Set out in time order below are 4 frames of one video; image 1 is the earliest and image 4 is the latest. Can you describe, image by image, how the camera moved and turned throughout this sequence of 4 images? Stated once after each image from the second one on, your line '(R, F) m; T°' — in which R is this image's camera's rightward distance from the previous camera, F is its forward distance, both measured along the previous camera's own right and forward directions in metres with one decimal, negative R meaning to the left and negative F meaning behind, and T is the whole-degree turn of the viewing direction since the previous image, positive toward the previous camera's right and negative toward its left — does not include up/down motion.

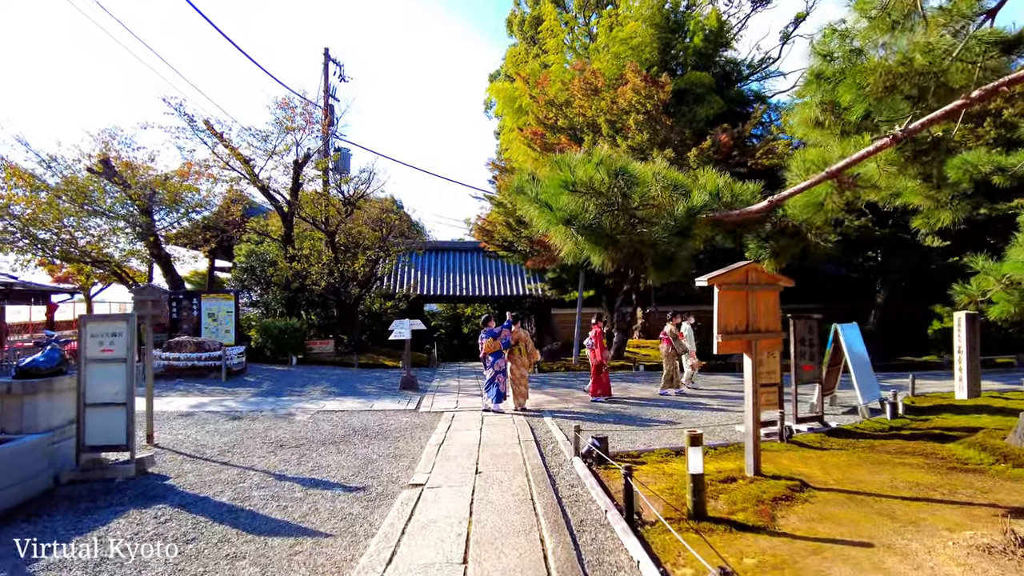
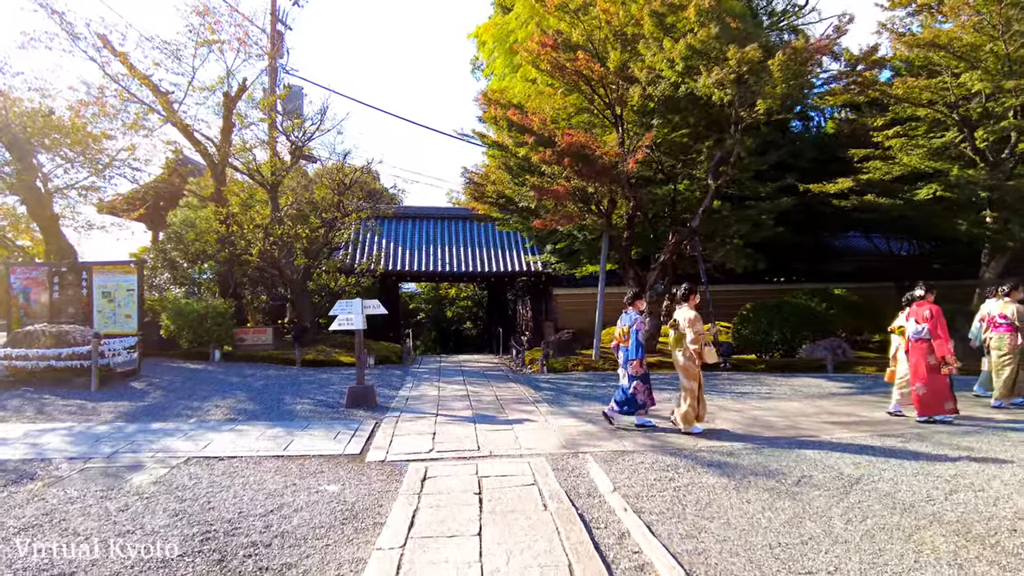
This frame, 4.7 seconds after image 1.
(-0.3, +3.8) m; +1°
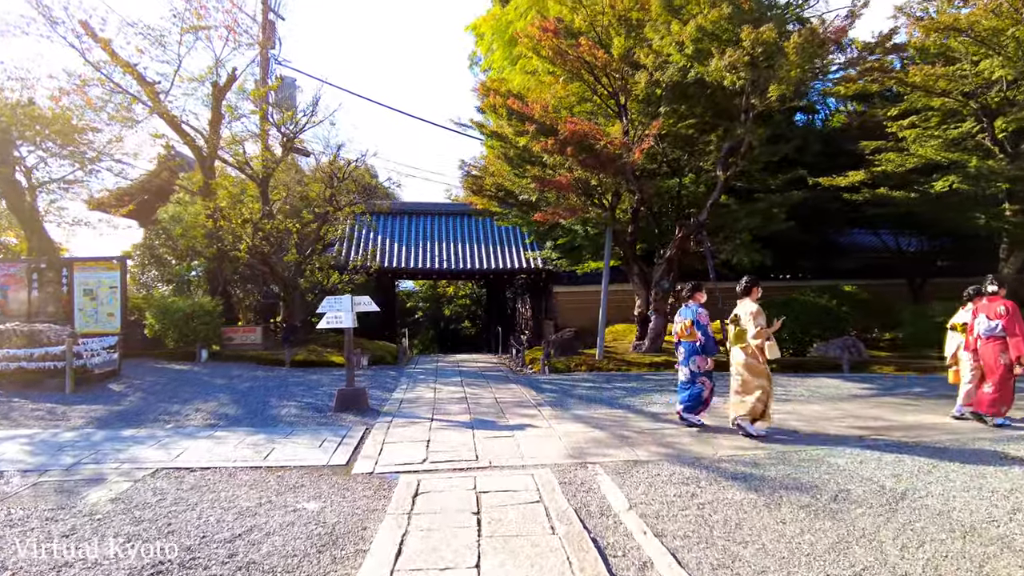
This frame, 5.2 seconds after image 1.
(0.0, +0.5) m; 0°
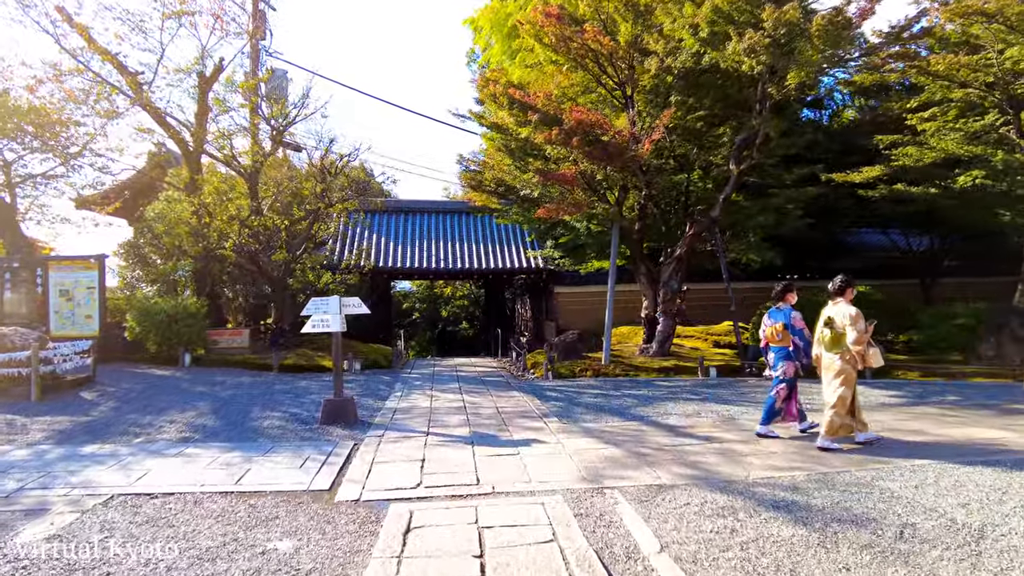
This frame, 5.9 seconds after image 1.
(-0.1, +0.6) m; 0°
